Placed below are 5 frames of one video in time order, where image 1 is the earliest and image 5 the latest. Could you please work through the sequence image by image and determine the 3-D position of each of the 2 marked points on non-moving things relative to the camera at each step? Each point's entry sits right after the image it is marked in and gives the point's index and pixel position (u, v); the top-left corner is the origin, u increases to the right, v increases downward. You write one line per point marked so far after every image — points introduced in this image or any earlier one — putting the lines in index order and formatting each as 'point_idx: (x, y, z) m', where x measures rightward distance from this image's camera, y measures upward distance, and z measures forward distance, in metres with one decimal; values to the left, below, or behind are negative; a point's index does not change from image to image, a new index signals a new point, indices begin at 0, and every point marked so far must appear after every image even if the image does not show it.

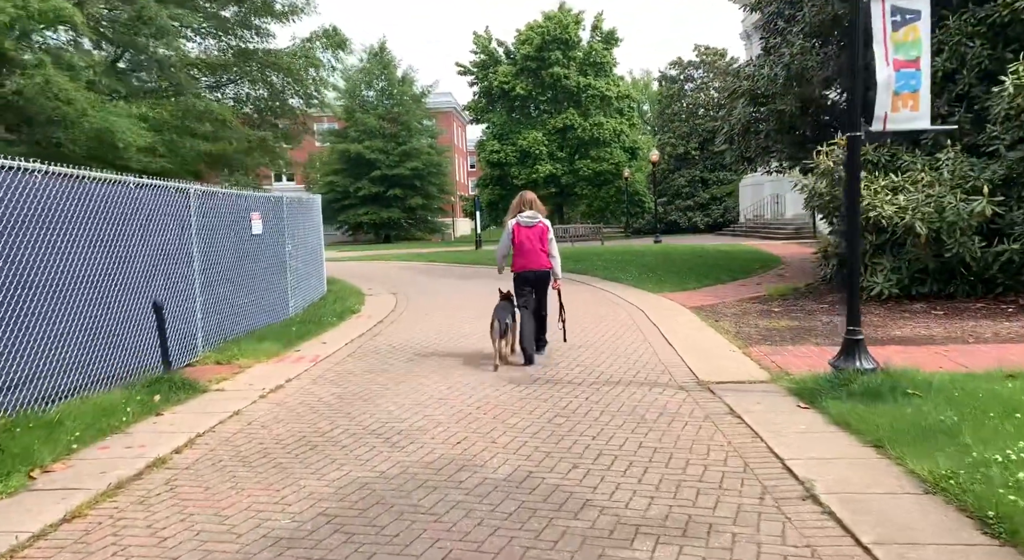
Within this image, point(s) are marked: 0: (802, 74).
0: (+5.1, +3.6, +15.9) m
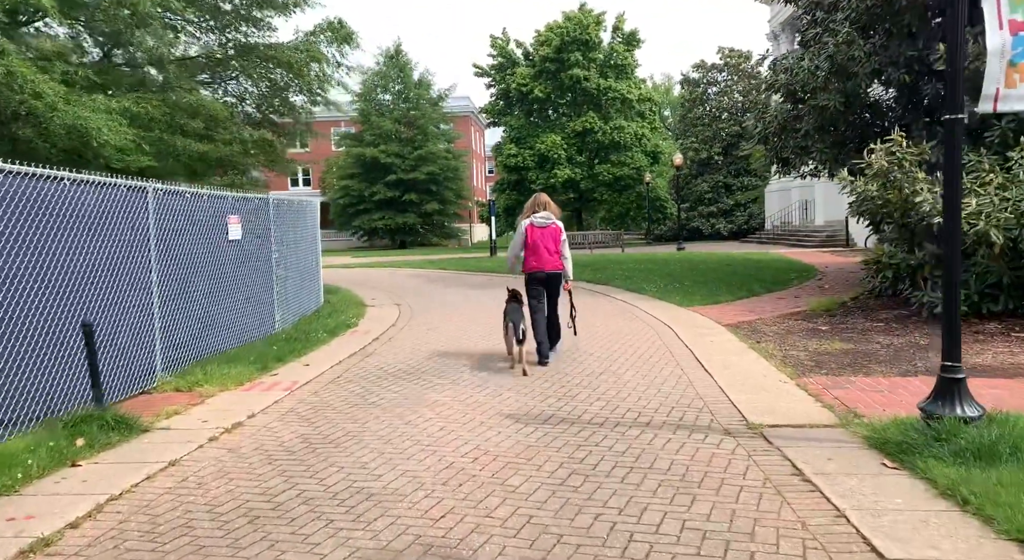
0: (+5.3, +3.4, +14.5) m
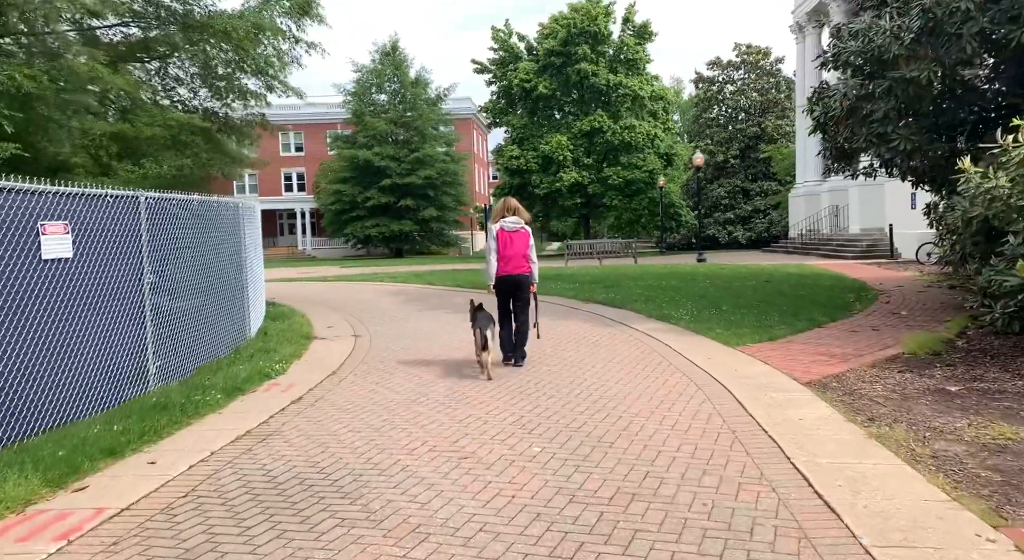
0: (+5.2, +3.1, +11.0) m
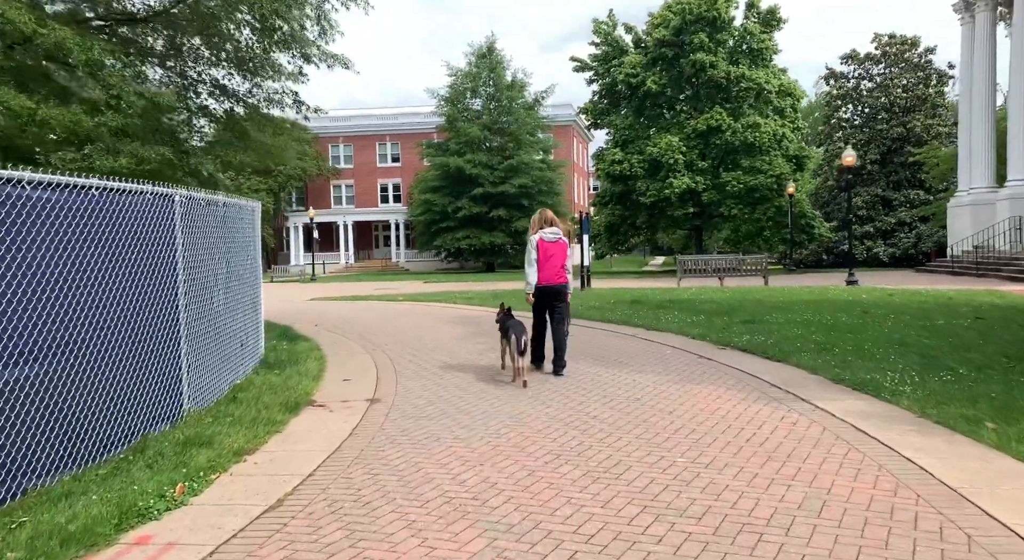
0: (+5.9, +2.7, +5.7) m
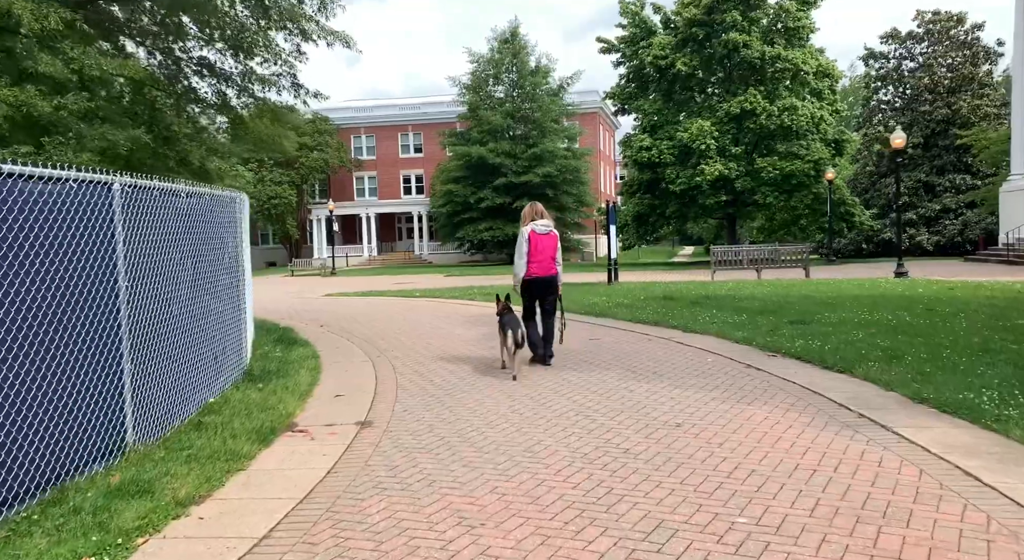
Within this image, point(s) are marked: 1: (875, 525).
0: (+5.9, +2.7, +4.1) m
1: (+1.8, -1.2, +4.2) m
